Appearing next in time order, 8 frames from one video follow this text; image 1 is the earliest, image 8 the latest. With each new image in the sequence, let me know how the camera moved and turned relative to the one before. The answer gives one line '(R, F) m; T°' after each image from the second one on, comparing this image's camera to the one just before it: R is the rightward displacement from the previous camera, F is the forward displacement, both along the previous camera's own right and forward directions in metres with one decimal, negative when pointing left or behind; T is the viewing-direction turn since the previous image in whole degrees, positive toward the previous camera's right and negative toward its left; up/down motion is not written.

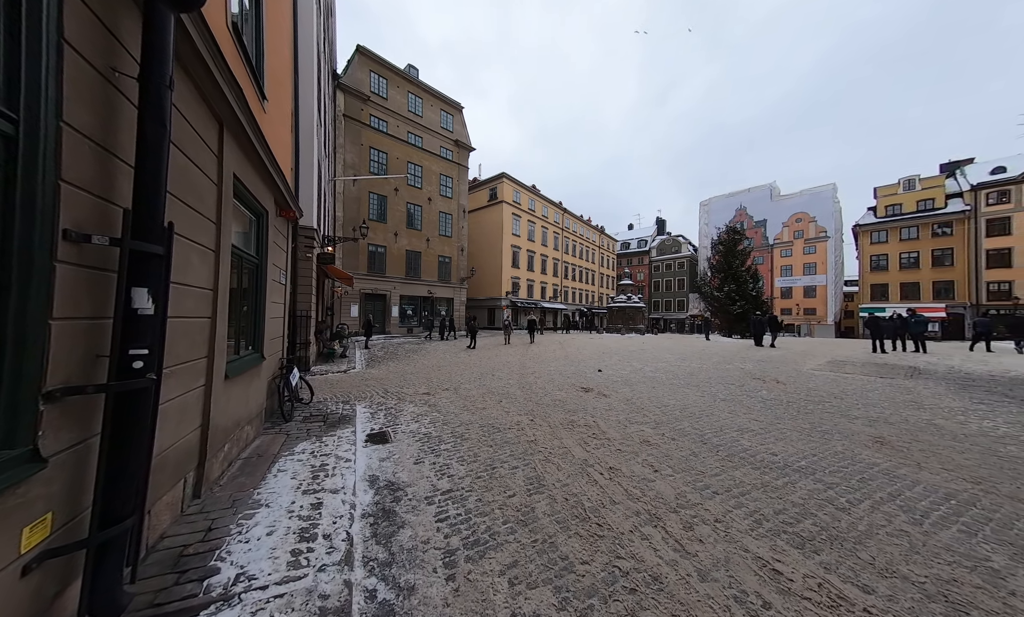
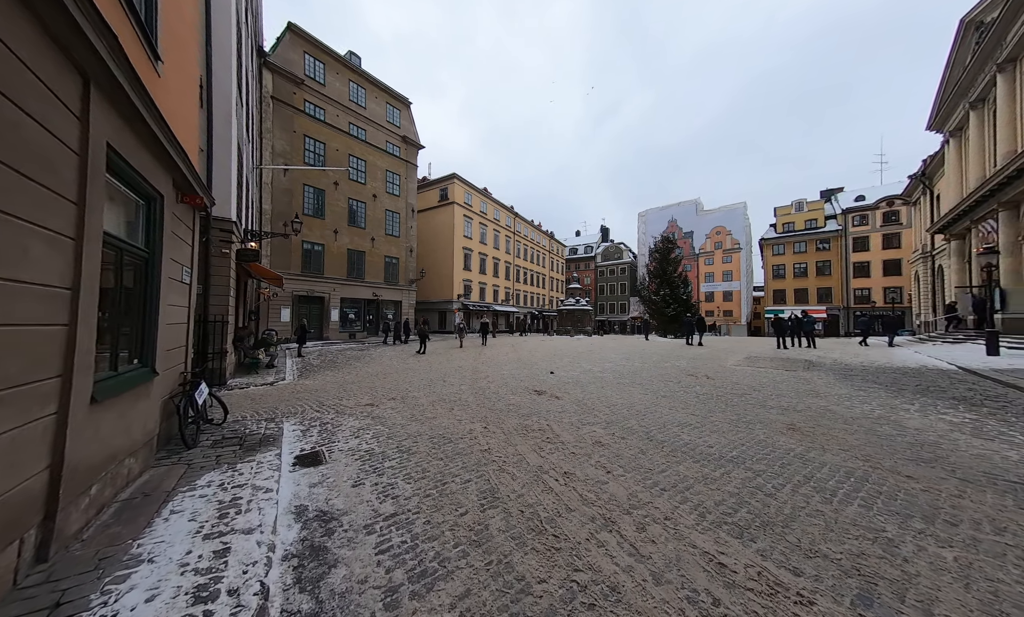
(0.0, +0.2) m; +9°
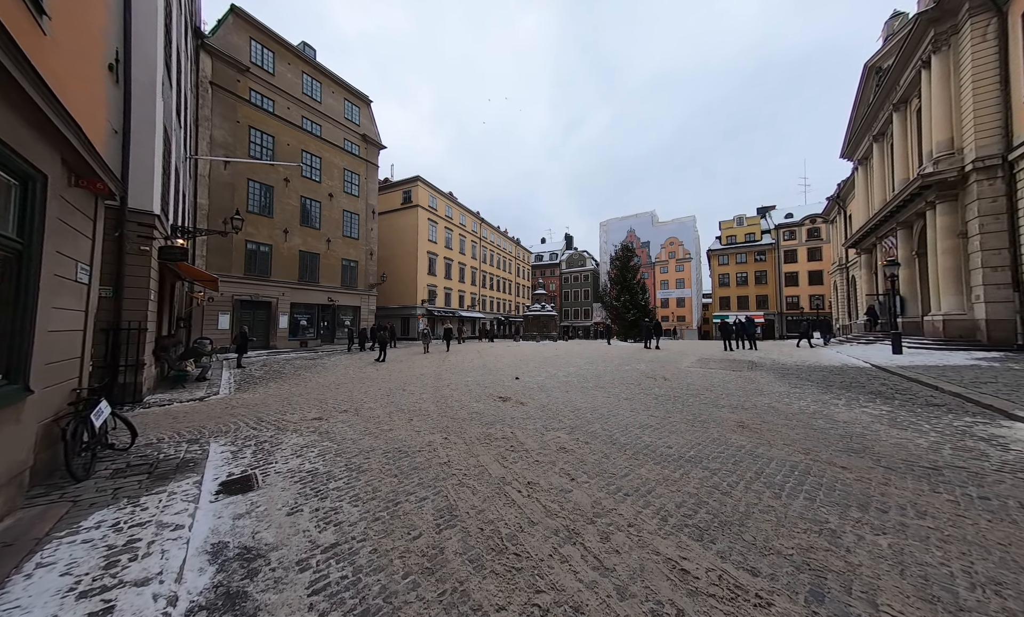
(+0.1, +0.2) m; +6°
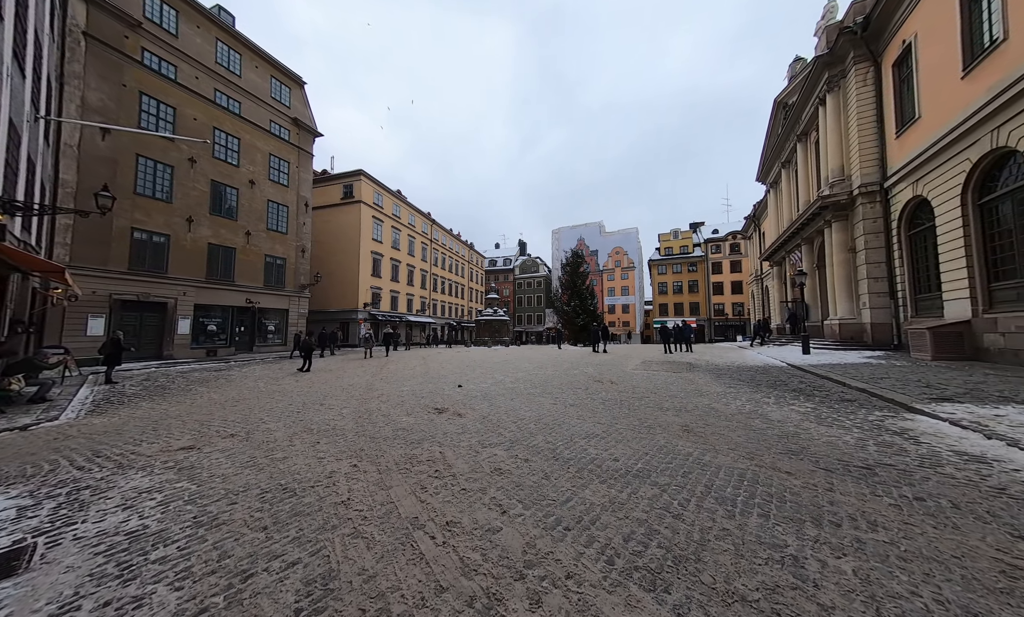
(+0.3, +0.7) m; +9°
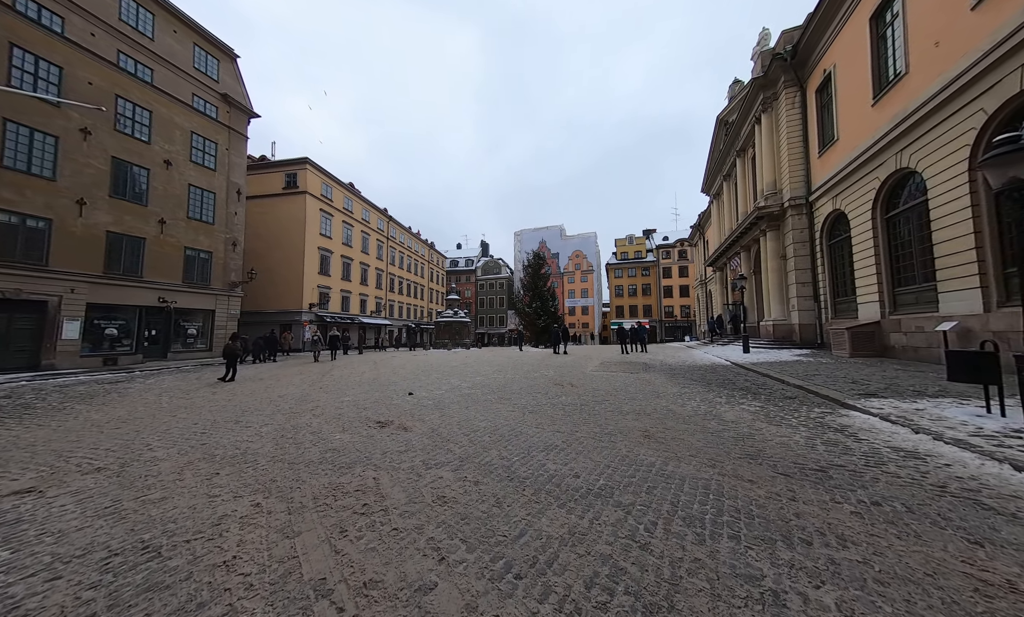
(+0.2, +0.5) m; +7°
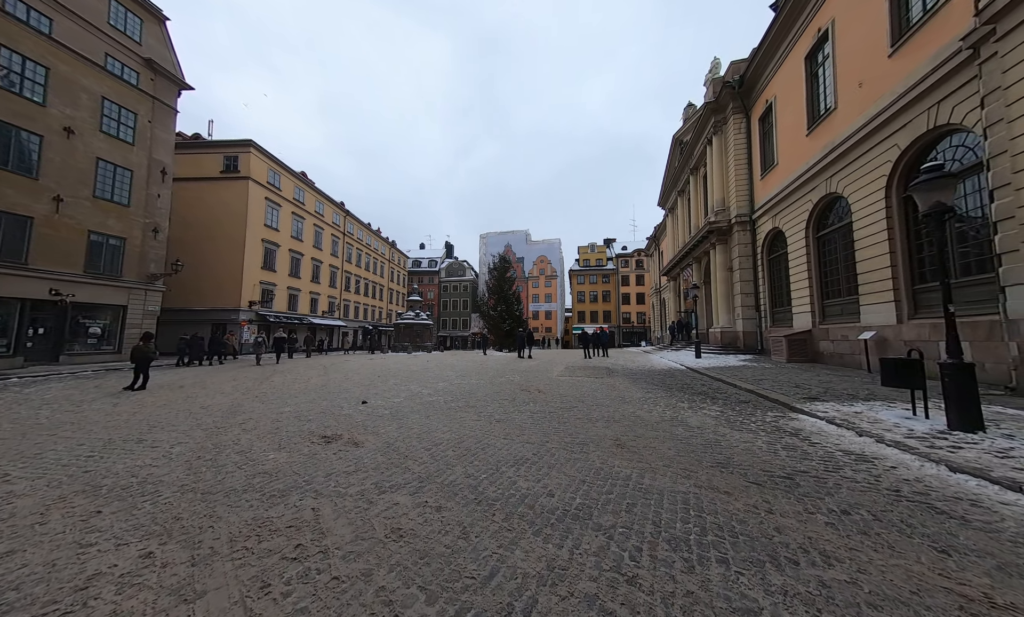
(-0.1, +0.4) m; +7°
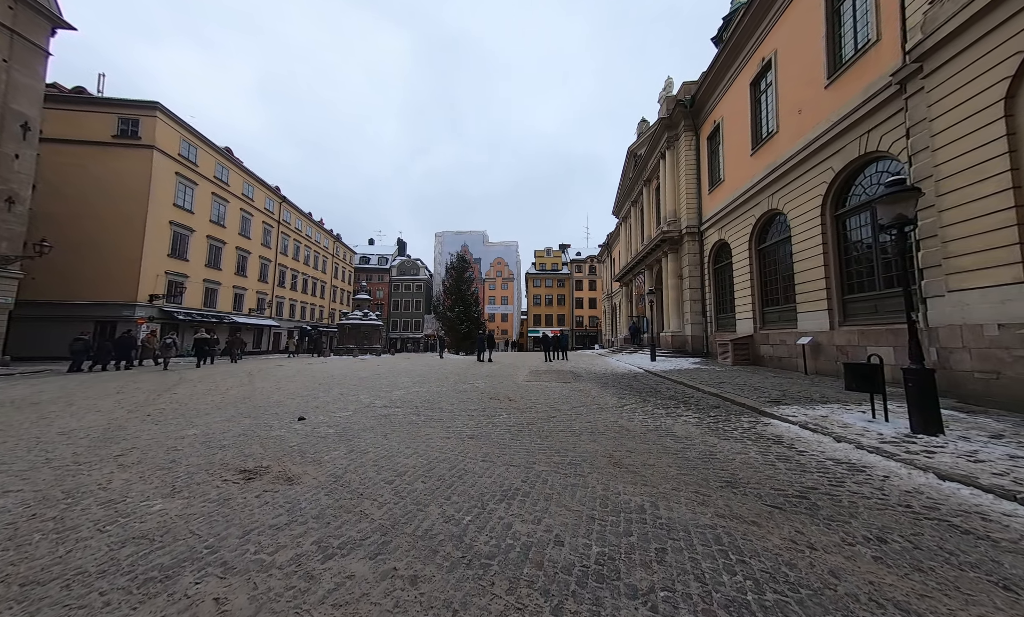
(-0.4, +0.7) m; +9°
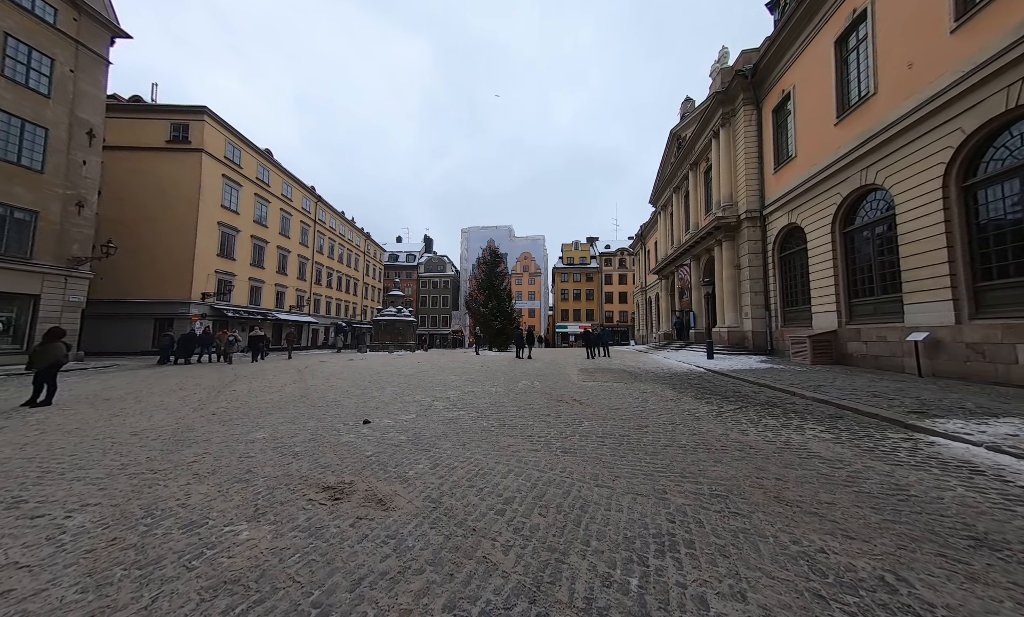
(-1.2, +0.7) m; -4°
